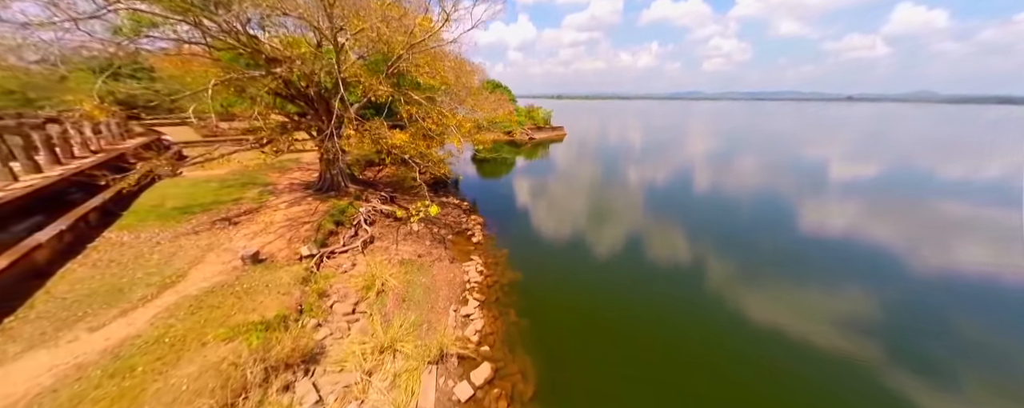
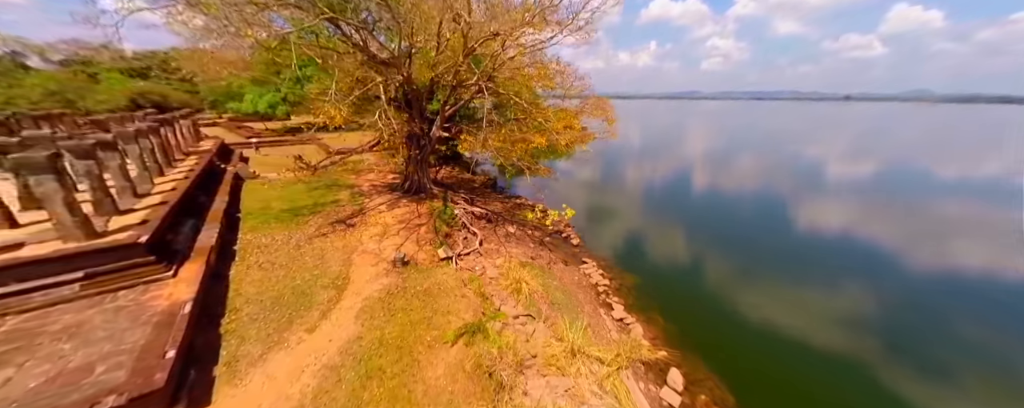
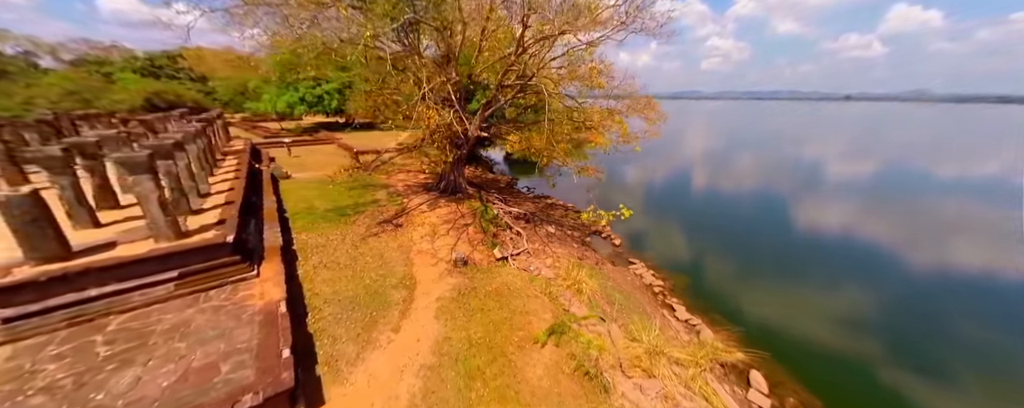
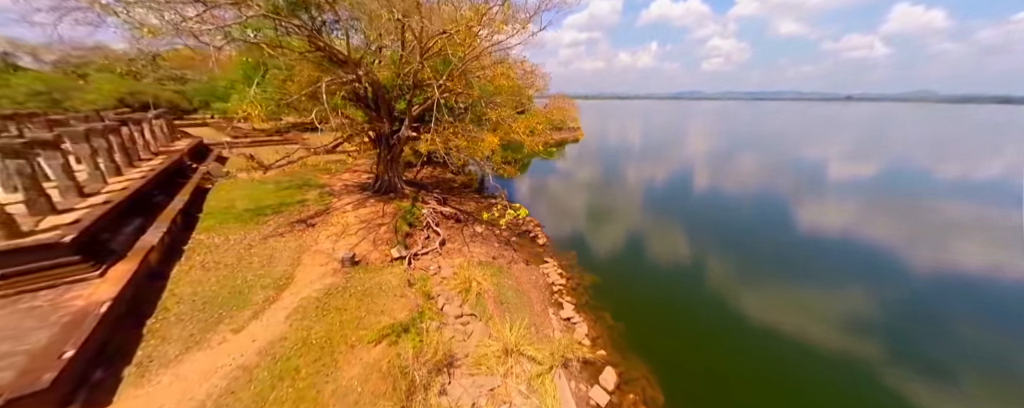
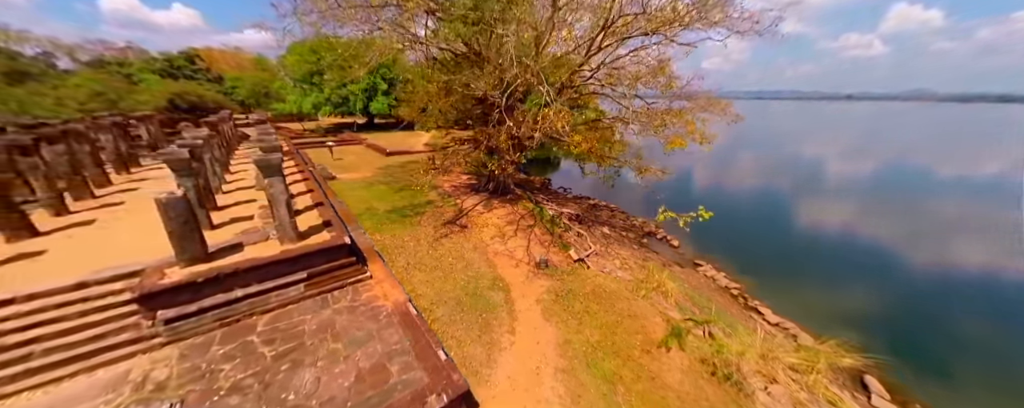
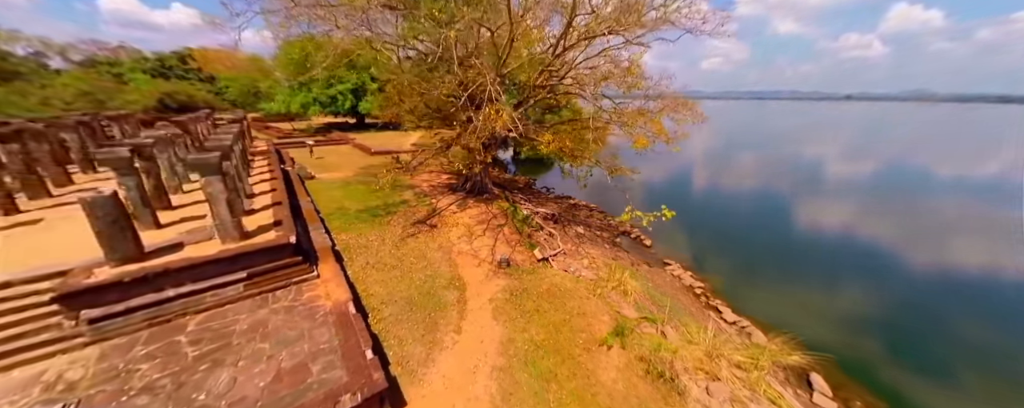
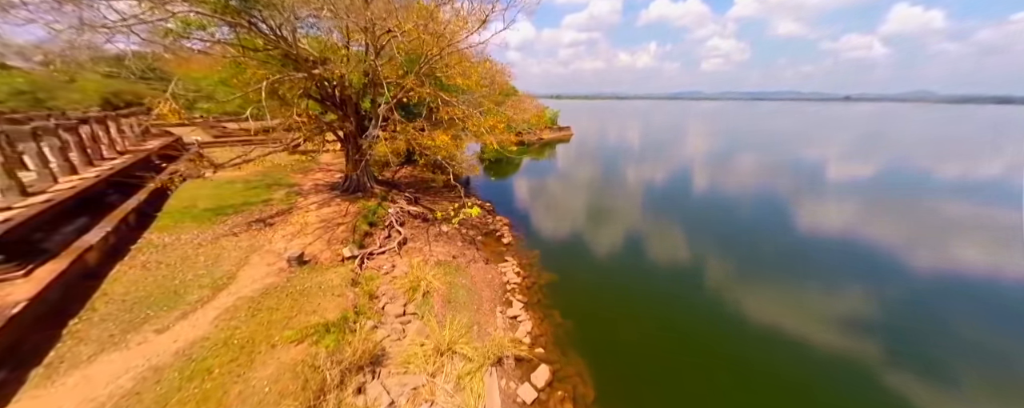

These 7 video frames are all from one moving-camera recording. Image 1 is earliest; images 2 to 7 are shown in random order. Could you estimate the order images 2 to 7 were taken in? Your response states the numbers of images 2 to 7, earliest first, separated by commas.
7, 4, 2, 3, 6, 5
